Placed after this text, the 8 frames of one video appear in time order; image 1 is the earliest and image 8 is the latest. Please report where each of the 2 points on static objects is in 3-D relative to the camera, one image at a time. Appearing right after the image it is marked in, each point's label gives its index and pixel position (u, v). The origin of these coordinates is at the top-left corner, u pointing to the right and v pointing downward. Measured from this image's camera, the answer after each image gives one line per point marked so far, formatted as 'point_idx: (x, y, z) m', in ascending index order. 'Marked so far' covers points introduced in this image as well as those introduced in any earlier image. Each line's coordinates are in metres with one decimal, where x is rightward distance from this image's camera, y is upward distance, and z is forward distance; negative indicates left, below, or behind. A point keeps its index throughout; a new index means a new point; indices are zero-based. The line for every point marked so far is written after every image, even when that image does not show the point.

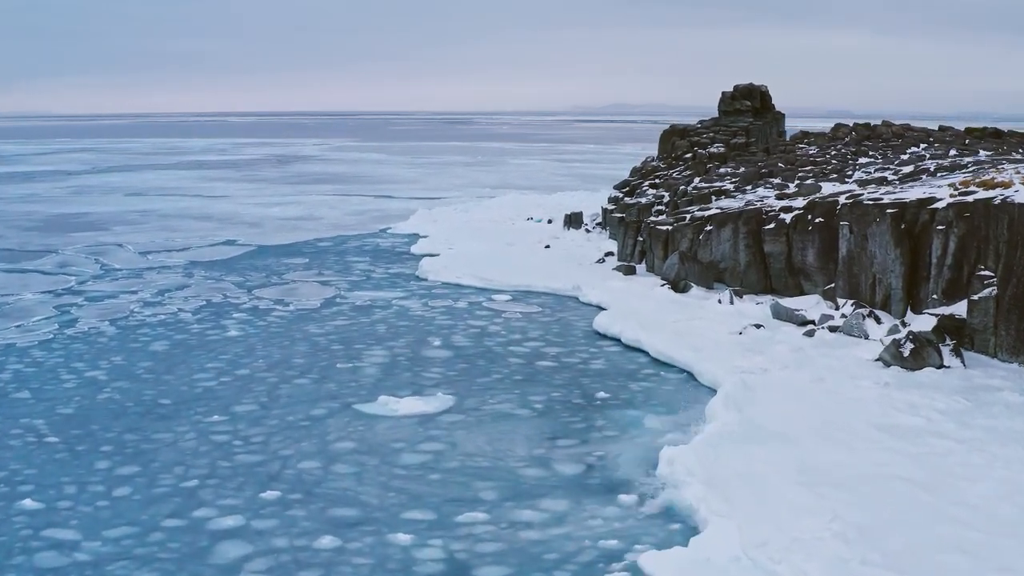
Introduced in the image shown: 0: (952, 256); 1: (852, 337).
0: (+4.9, +0.4, +9.6) m
1: (+3.9, -0.6, +9.9) m
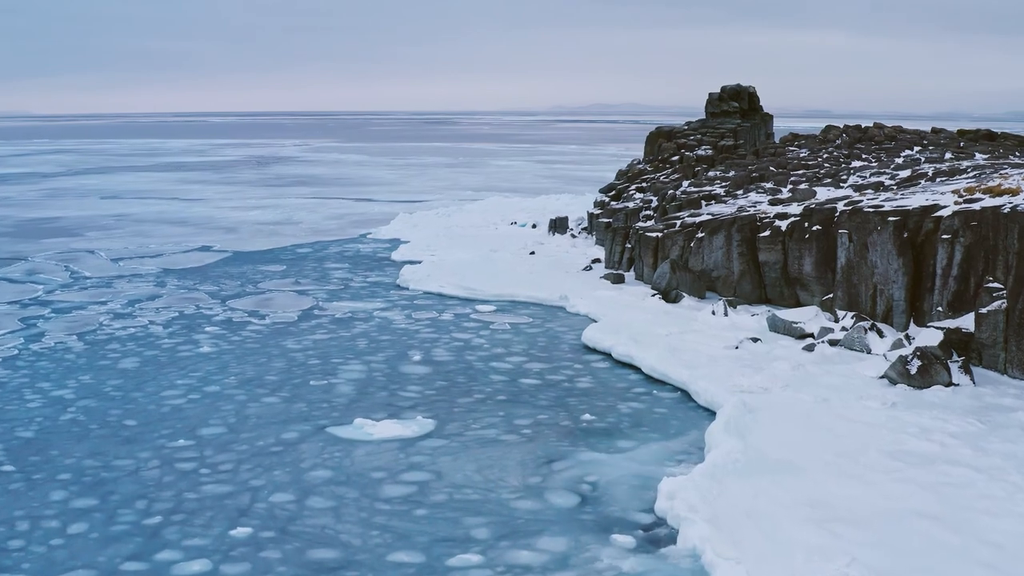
0: (+4.7, +0.2, +9.2) m
1: (+3.7, -0.7, +9.5) m
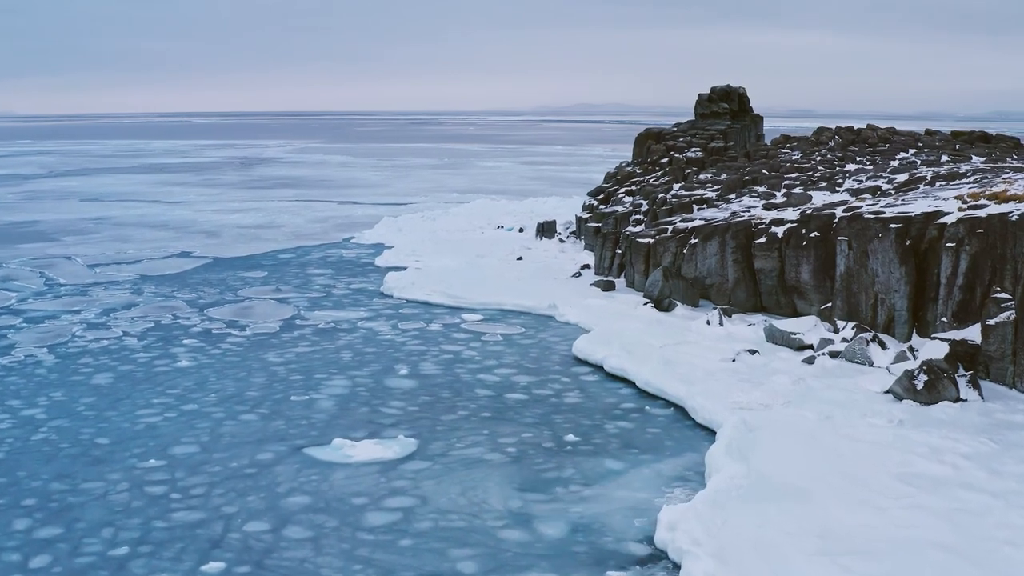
0: (+4.6, +0.1, +8.8) m
1: (+3.6, -0.8, +9.1) m
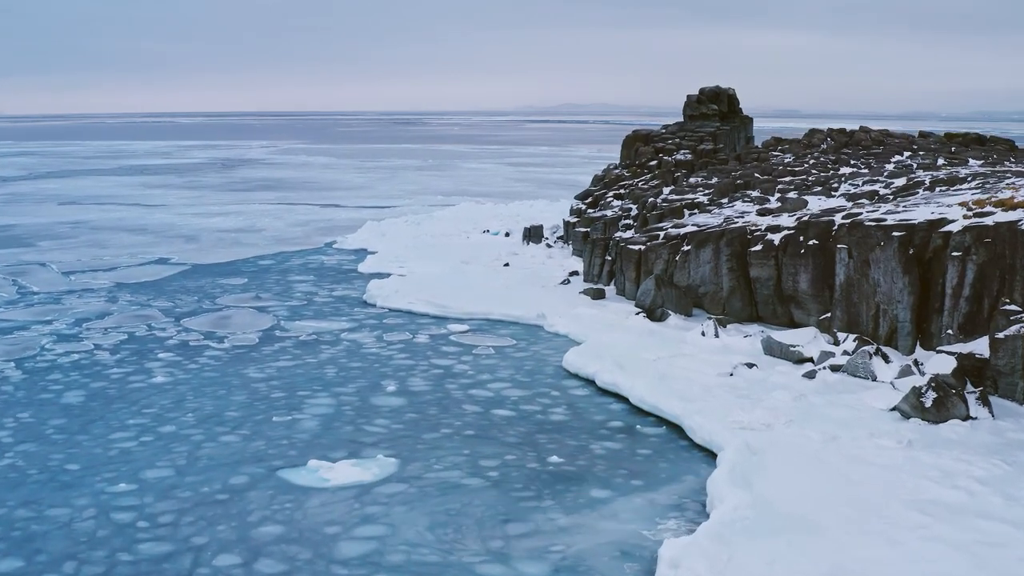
0: (+4.5, 0.0, +8.5) m
1: (+3.5, -0.9, +8.8) m
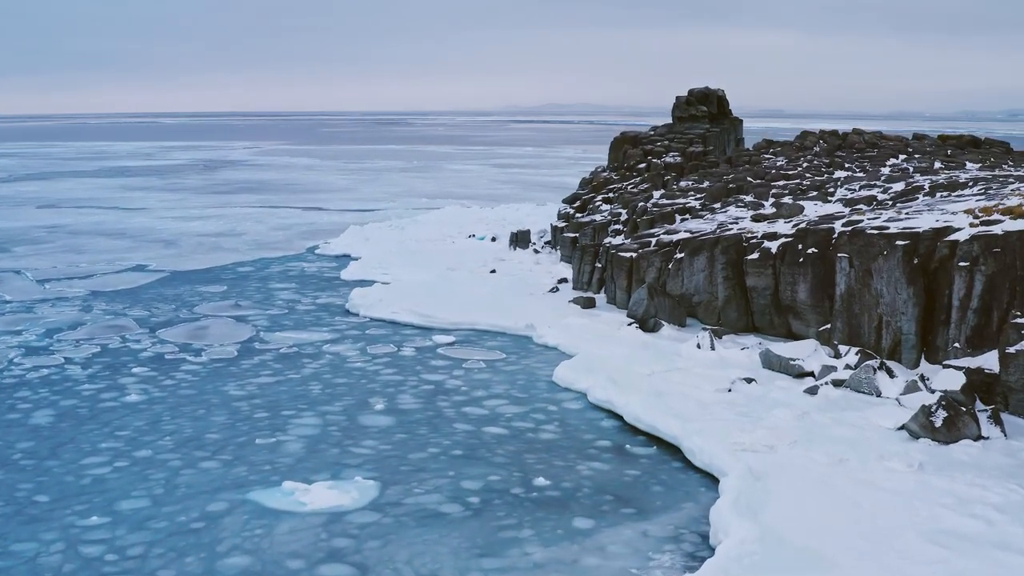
0: (+4.4, -0.1, +8.1) m
1: (+3.4, -1.0, +8.4) m
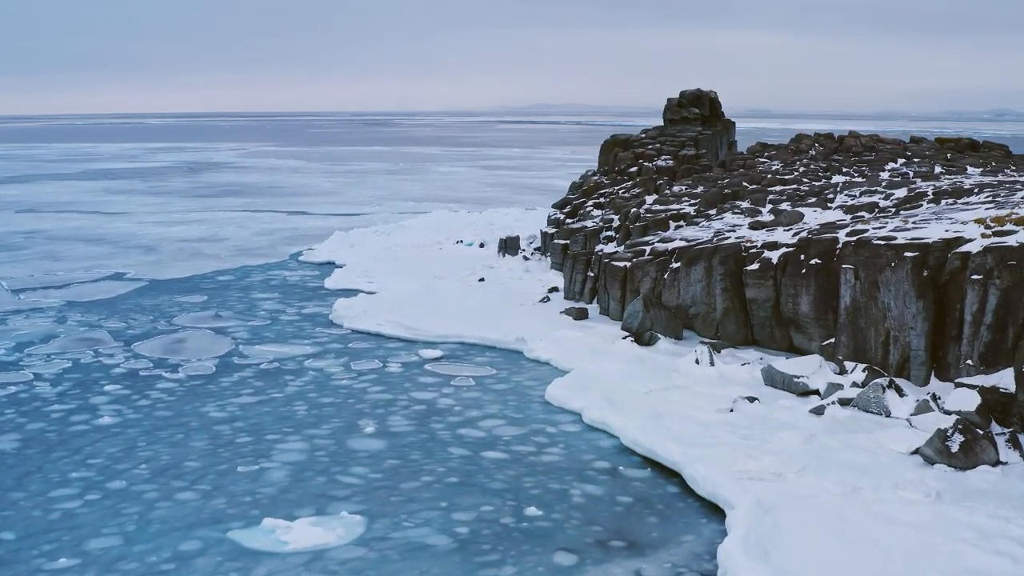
0: (+4.3, -0.2, +7.7) m
1: (+3.3, -1.2, +8.0) m
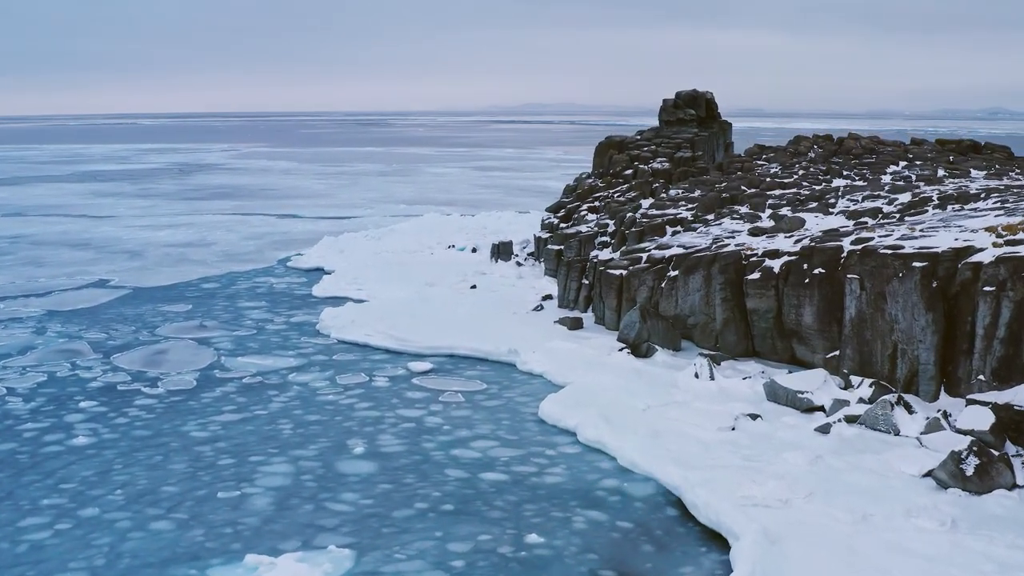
0: (+4.2, -0.3, +7.4) m
1: (+3.2, -1.3, +7.6) m
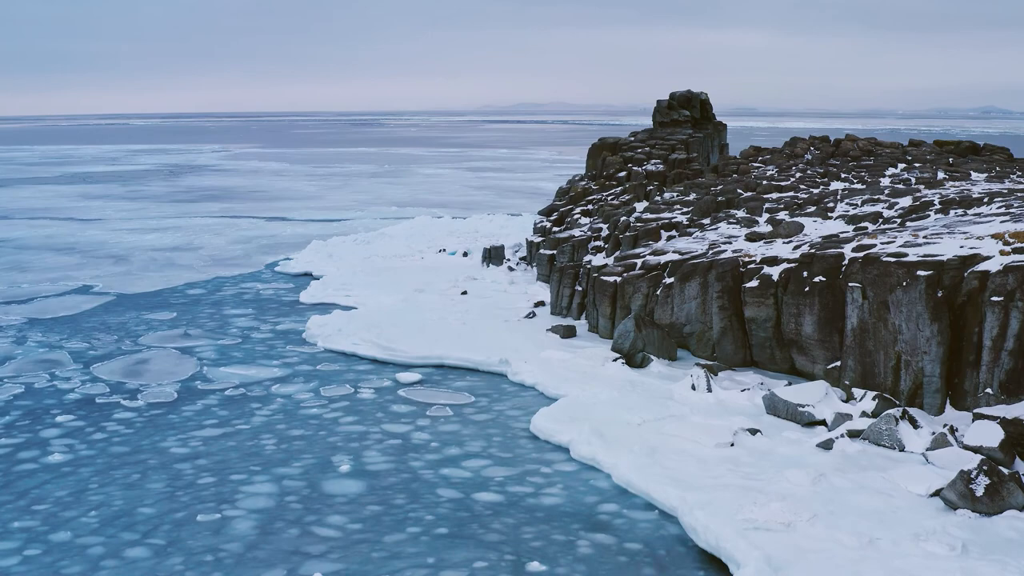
0: (+4.1, -0.4, +7.1) m
1: (+3.1, -1.4, +7.4) m
